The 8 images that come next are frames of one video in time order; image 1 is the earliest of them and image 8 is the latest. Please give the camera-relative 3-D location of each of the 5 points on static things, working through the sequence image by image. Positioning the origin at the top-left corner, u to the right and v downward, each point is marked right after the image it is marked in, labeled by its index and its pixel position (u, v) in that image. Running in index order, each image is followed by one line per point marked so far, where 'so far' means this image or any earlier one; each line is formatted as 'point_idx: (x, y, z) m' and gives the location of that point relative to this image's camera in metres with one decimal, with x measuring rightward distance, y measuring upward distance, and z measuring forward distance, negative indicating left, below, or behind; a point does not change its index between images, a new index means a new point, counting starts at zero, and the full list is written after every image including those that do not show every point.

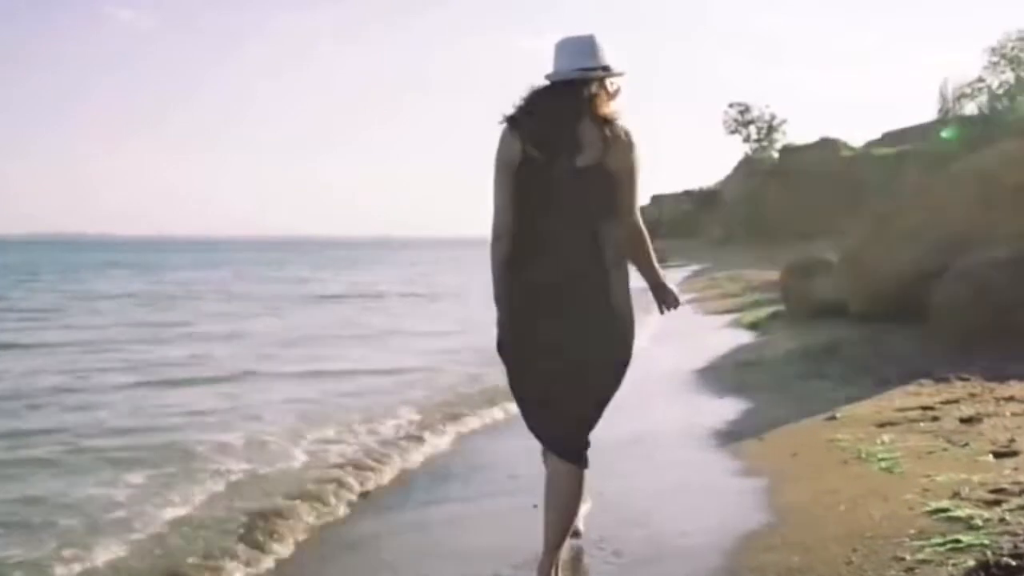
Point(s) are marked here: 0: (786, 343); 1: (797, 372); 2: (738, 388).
0: (+3.2, -0.6, +14.3) m
1: (+2.7, -0.7, +11.8) m
2: (+2.1, -0.9, +11.5) m
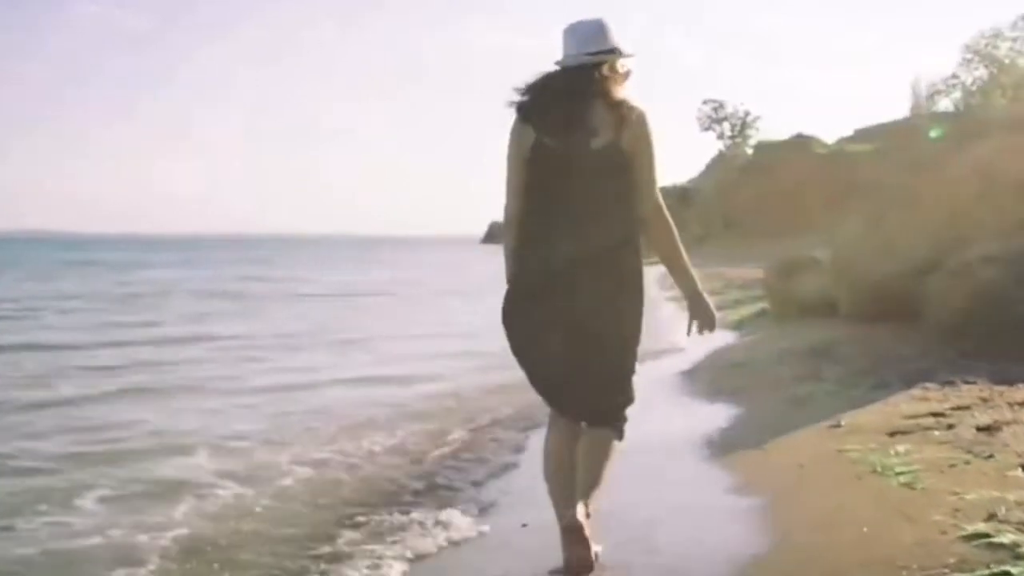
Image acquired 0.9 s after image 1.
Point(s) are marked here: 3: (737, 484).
0: (+3.0, -0.6, +13.8) m
1: (+2.5, -0.7, +11.3) m
2: (+1.9, -0.9, +11.0) m
3: (+1.3, -1.1, +6.9) m
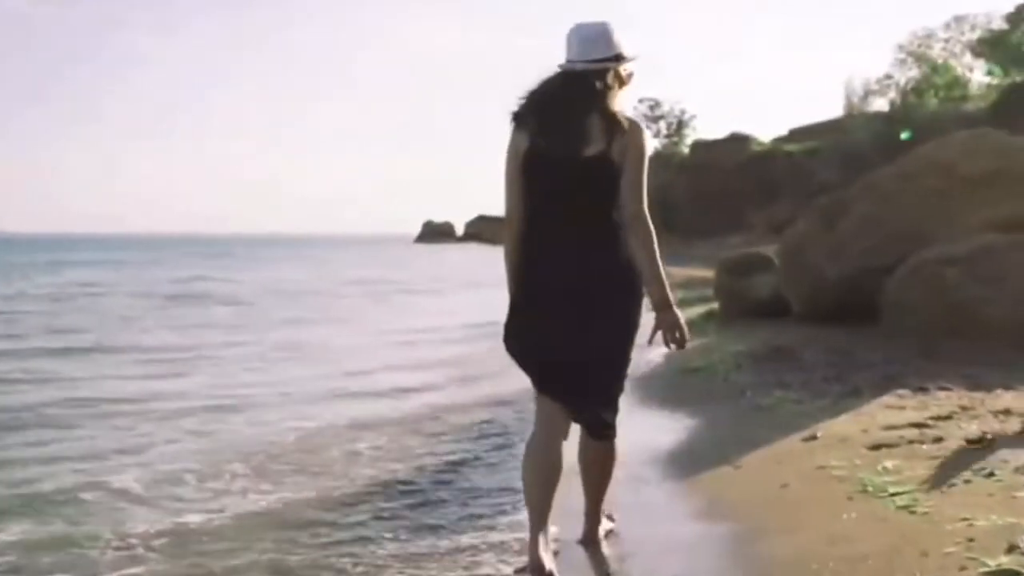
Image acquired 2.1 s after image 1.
0: (+2.4, -0.6, +13.3) m
1: (+2.1, -0.7, +10.8) m
2: (+1.5, -0.9, +10.4) m
3: (+1.0, -1.1, +6.3) m
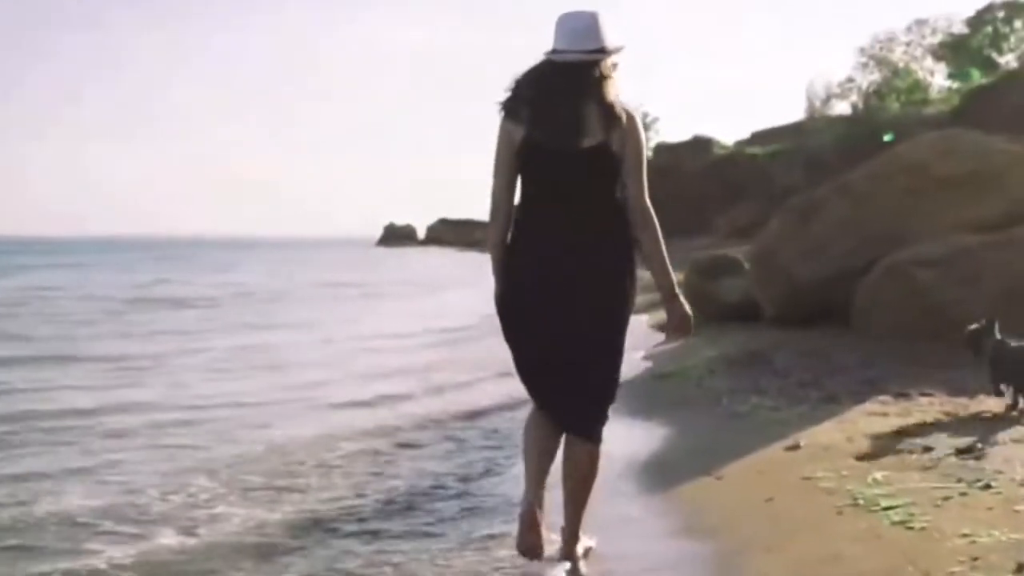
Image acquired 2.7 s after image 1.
0: (+2.1, -0.6, +13.0) m
1: (+1.8, -0.8, +10.5) m
2: (+1.2, -0.9, +10.1) m
3: (+0.9, -1.1, +6.0) m
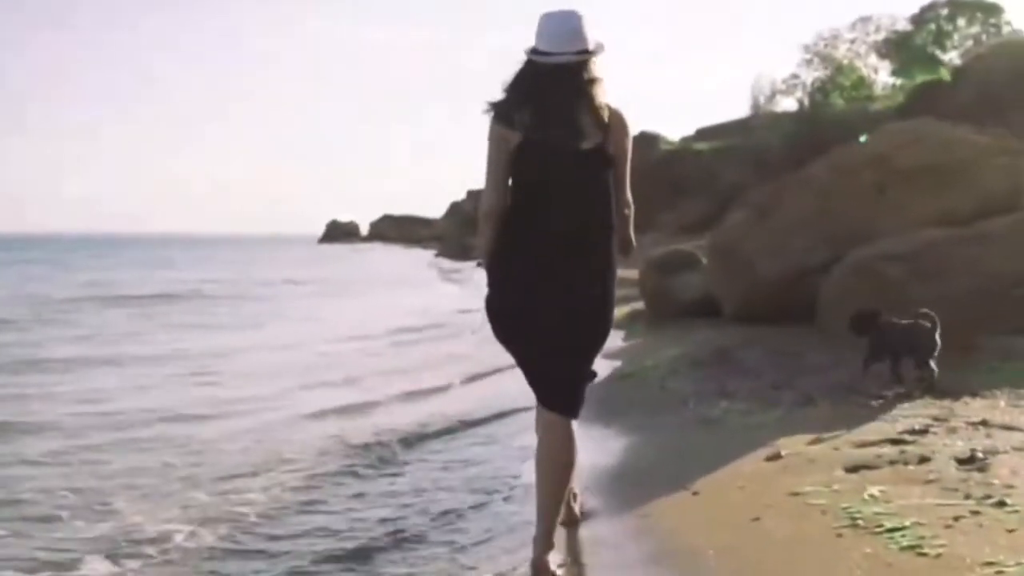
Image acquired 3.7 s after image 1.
0: (+1.6, -0.6, +12.4) m
1: (+1.4, -0.7, +9.9) m
2: (+0.9, -0.9, +9.5) m
3: (+0.7, -1.1, +5.3) m
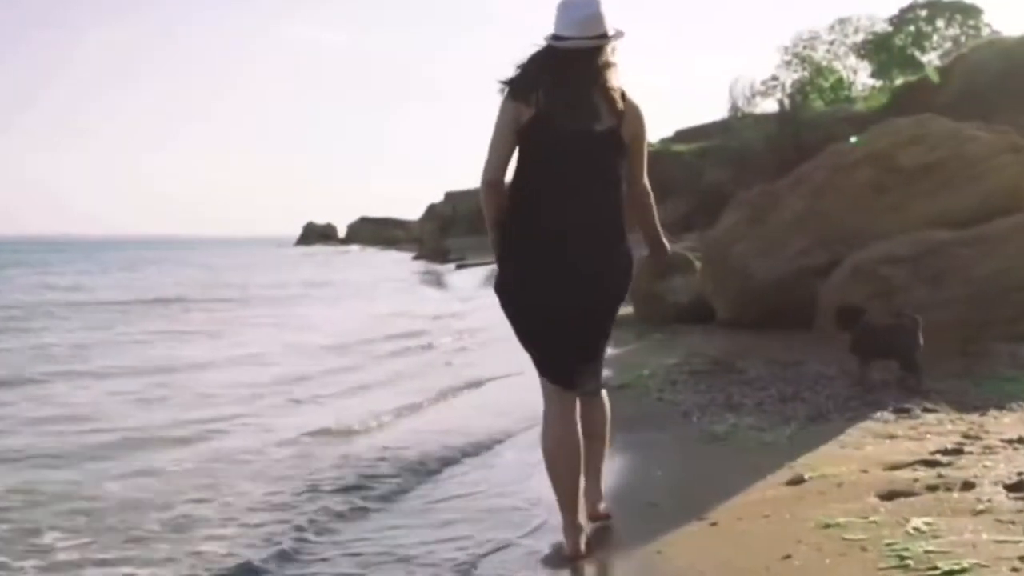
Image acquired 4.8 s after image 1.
0: (+1.4, -0.6, +11.8) m
1: (+1.3, -0.8, +9.3) m
2: (+0.8, -0.9, +8.8) m
3: (+0.7, -1.1, +4.7) m
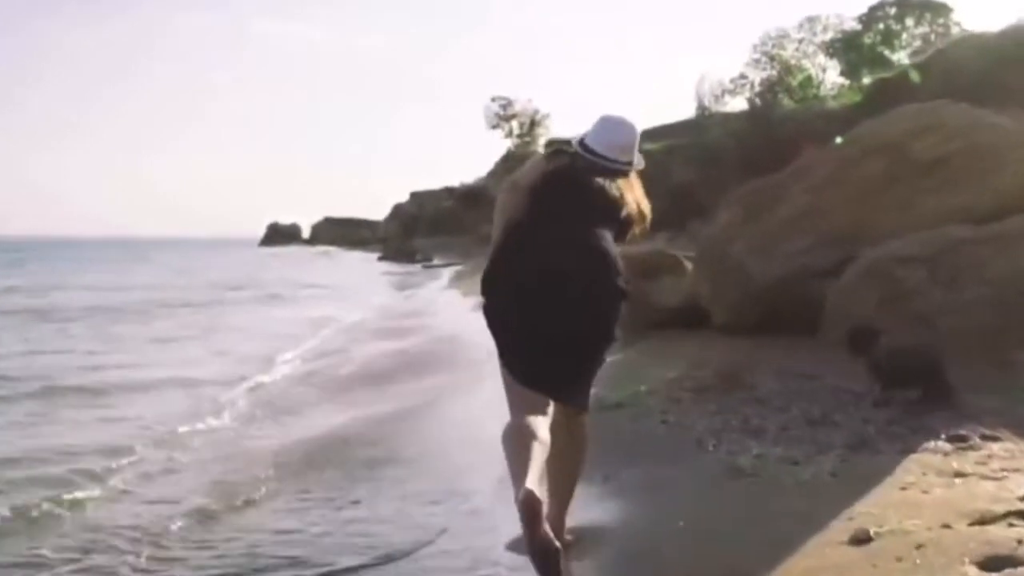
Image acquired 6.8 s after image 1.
0: (+1.2, -0.7, +10.6) m
1: (+1.2, -0.8, +8.1) m
2: (+0.7, -1.0, +7.6) m
3: (+0.7, -1.2, +3.5) m
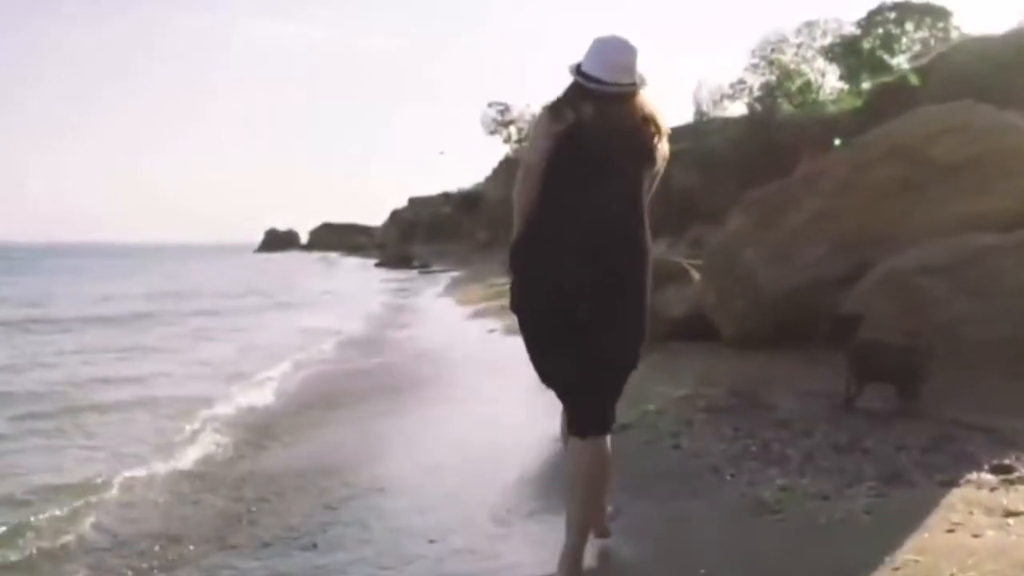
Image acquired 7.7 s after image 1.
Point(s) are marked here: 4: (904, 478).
0: (+1.2, -0.8, +10.1) m
1: (+1.2, -0.9, +7.5) m
2: (+0.7, -1.0, +7.1) m
3: (+0.7, -1.2, +2.9) m
4: (+1.9, -0.9, +5.9) m
